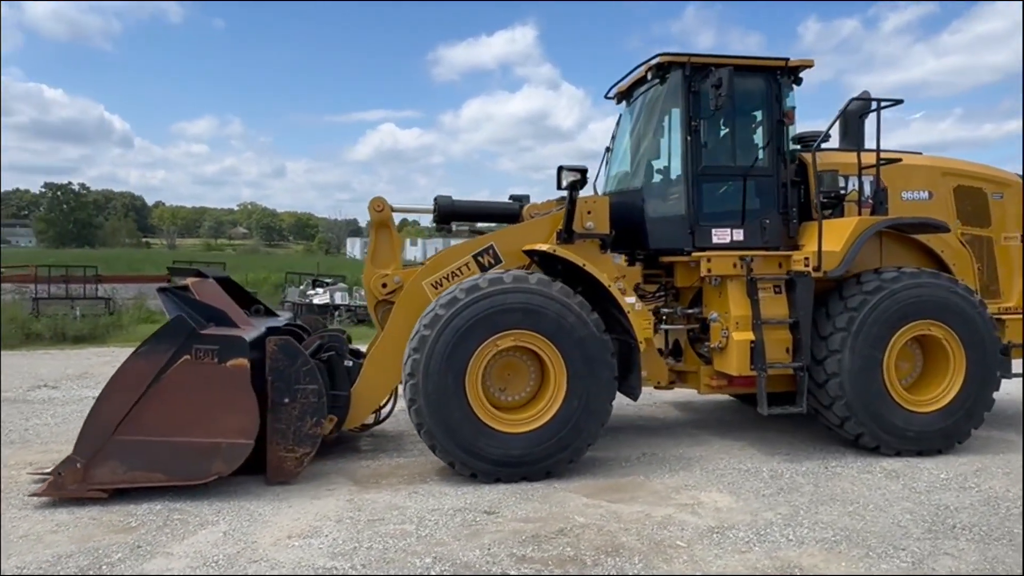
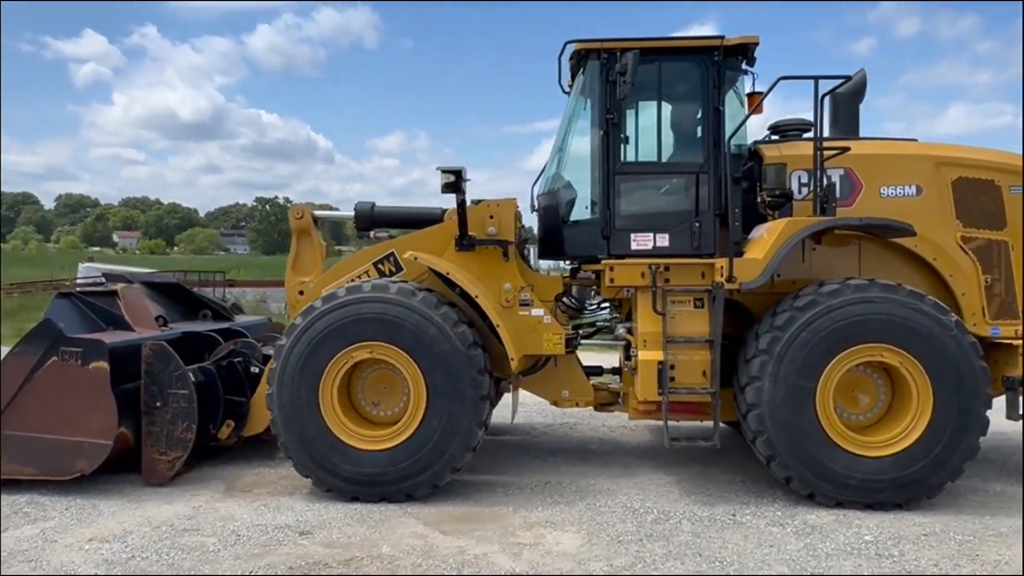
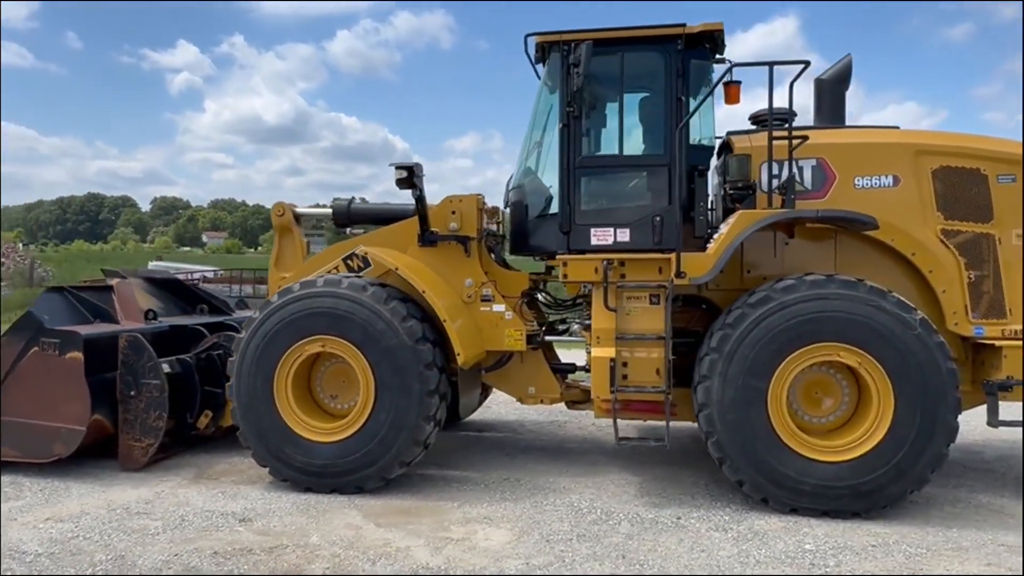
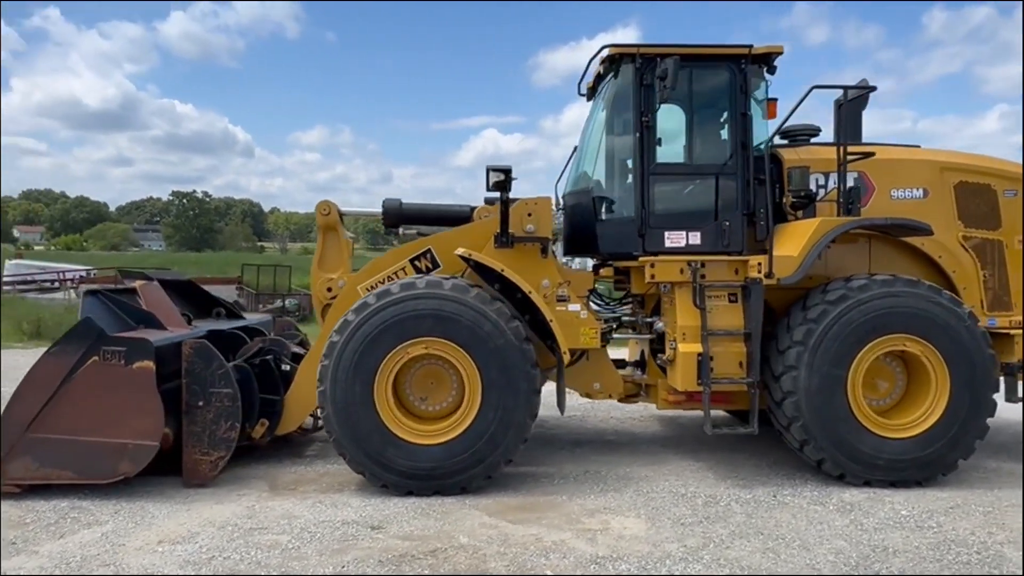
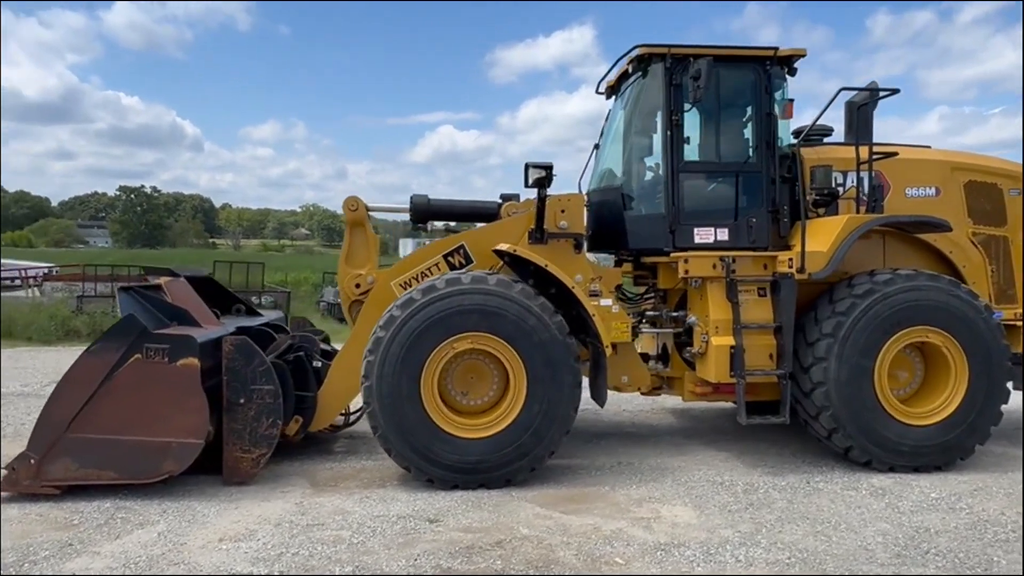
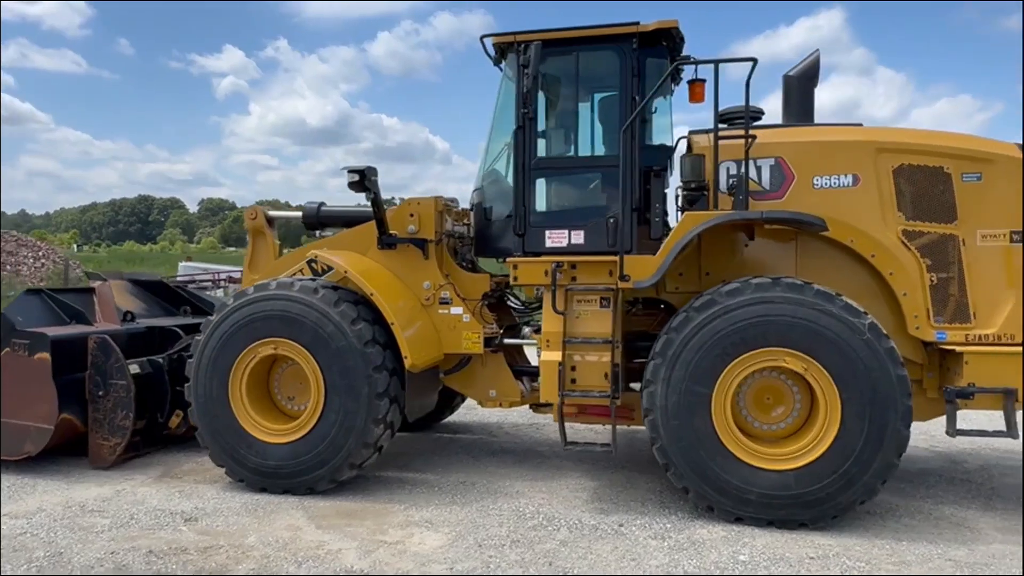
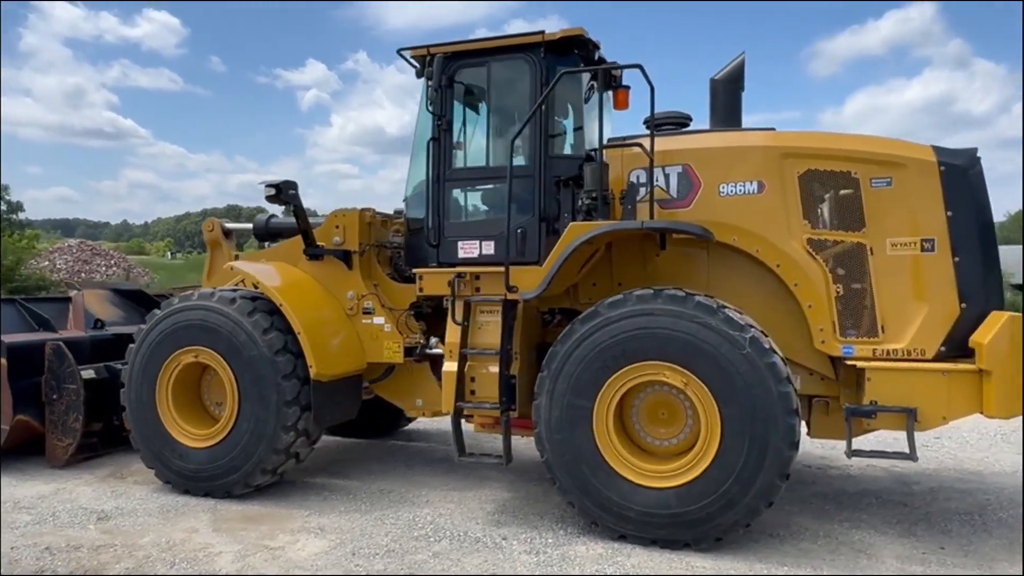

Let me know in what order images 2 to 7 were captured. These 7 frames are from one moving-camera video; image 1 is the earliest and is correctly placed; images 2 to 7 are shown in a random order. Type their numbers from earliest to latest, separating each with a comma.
5, 4, 2, 3, 6, 7
